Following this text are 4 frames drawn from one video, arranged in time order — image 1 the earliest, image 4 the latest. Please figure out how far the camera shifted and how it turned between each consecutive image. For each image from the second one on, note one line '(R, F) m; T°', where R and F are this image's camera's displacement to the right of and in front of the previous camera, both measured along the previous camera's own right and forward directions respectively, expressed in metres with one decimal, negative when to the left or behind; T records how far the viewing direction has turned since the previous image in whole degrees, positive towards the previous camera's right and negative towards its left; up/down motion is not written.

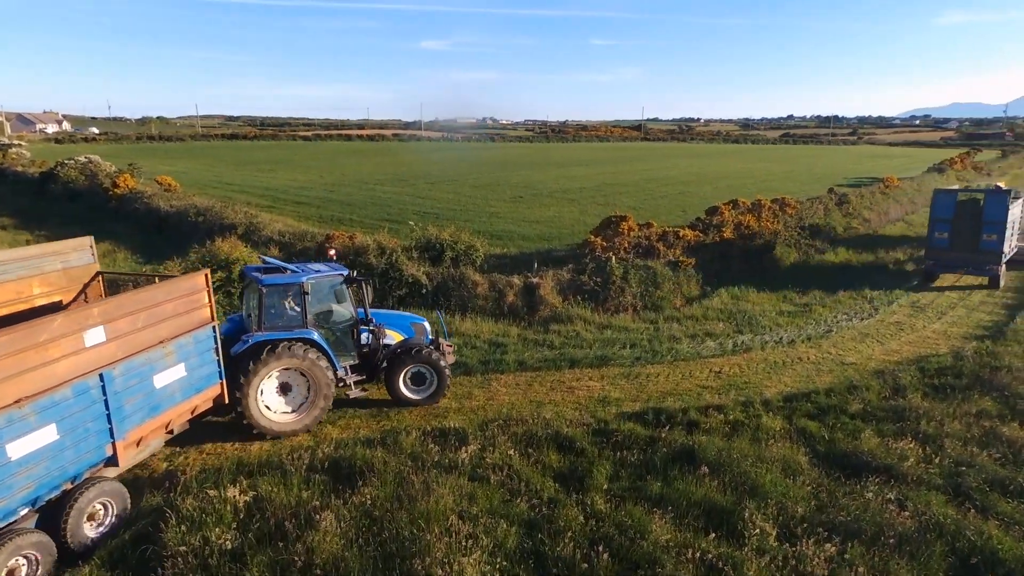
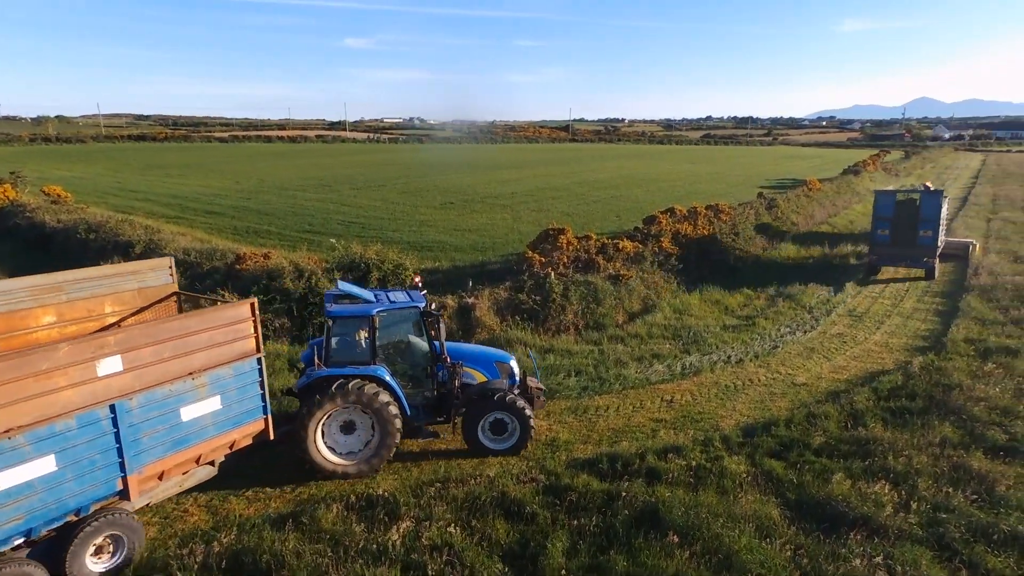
(0.0, +0.9) m; +6°
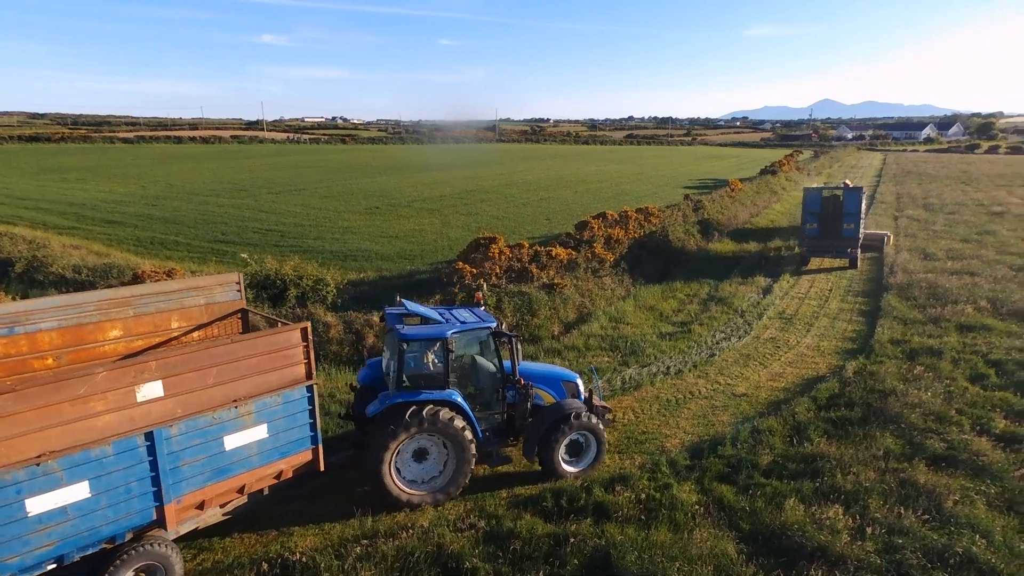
(0.0, +0.6) m; +6°
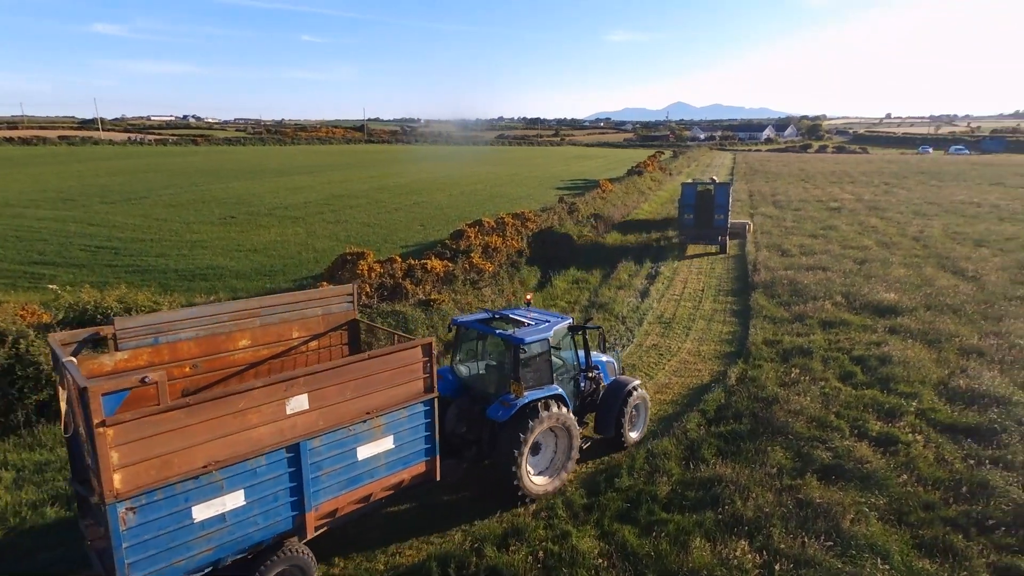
(+0.1, +0.8) m; +11°
